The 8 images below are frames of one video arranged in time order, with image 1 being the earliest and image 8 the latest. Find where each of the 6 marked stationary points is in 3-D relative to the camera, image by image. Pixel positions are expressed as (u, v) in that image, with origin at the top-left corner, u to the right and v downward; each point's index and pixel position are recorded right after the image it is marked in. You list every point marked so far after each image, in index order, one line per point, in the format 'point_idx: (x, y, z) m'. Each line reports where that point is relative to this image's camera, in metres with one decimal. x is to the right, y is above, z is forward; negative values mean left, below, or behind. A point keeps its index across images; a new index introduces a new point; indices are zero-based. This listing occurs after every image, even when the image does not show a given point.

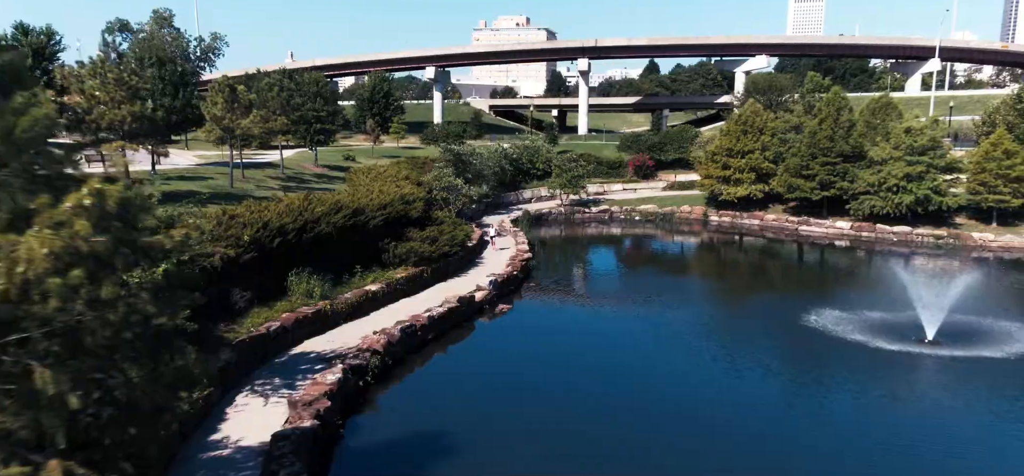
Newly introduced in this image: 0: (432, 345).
0: (-2.0, -2.7, +18.1) m
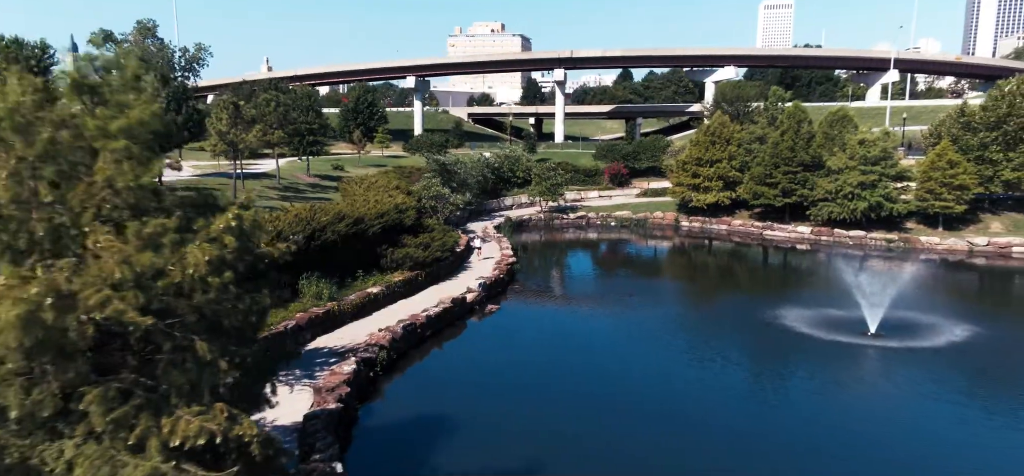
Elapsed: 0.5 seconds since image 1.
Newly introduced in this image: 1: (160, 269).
0: (-2.3, -2.9, +19.9) m
1: (-3.0, -0.2, +6.1) m
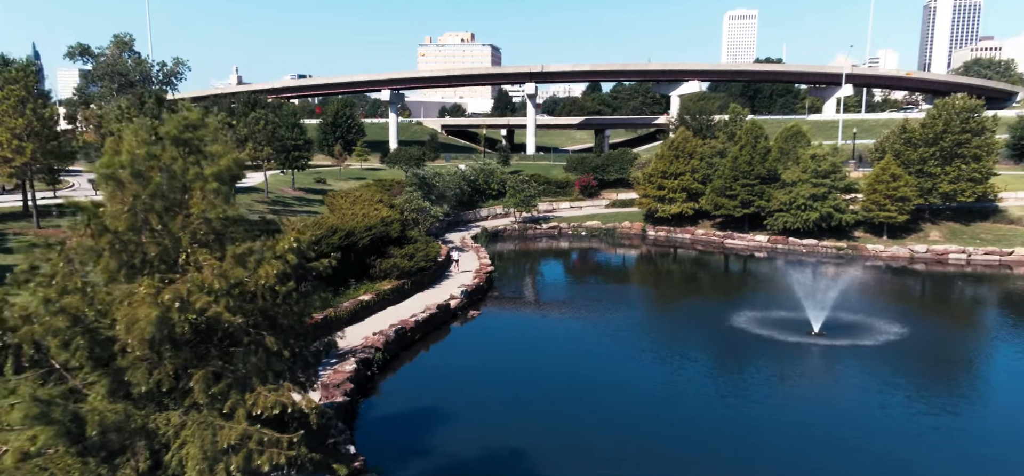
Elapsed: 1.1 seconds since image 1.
0: (-2.9, -3.2, +21.7) m
1: (-3.0, -0.4, +7.9) m
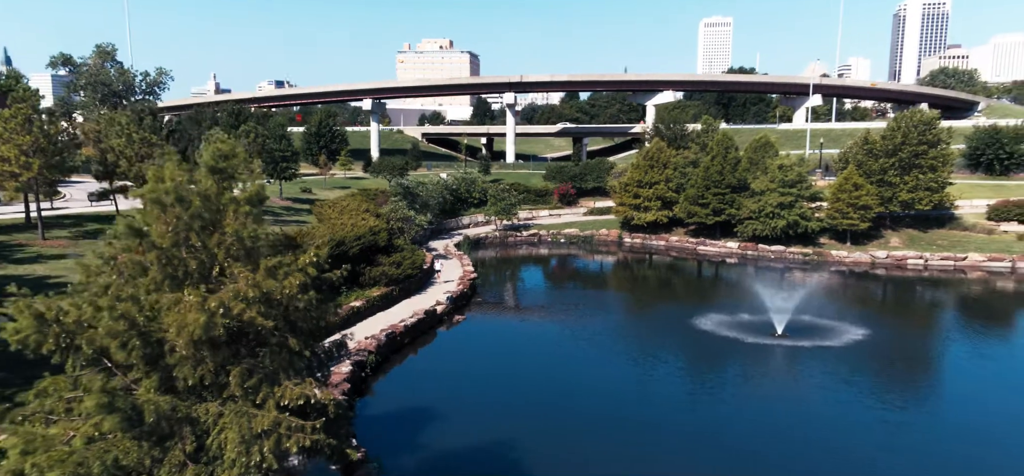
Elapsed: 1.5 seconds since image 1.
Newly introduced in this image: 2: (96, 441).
0: (-3.4, -3.5, +22.9) m
1: (-3.1, -0.6, +9.1) m
2: (-5.0, -2.4, +8.5) m
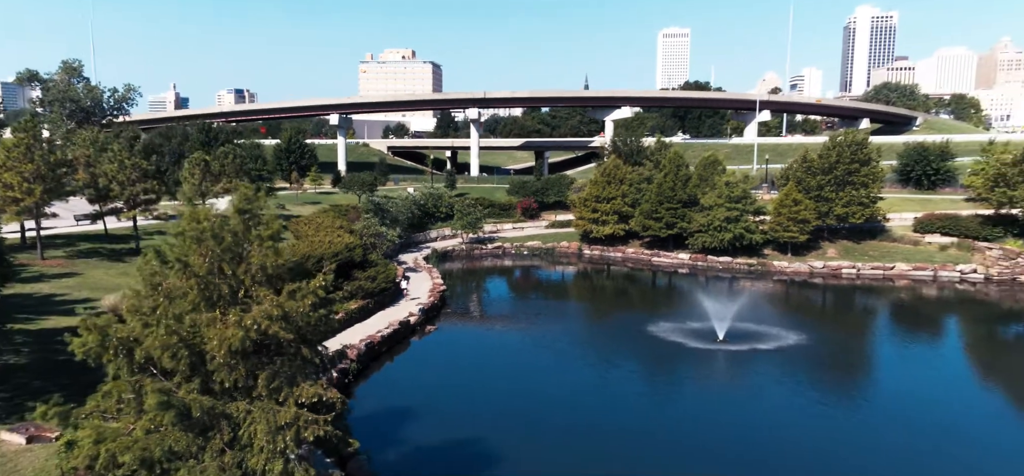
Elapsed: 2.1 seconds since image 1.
0: (-4.5, -4.1, +25.0) m
1: (-3.5, -1.1, +11.2) m
2: (-5.3, -2.9, +10.4) m
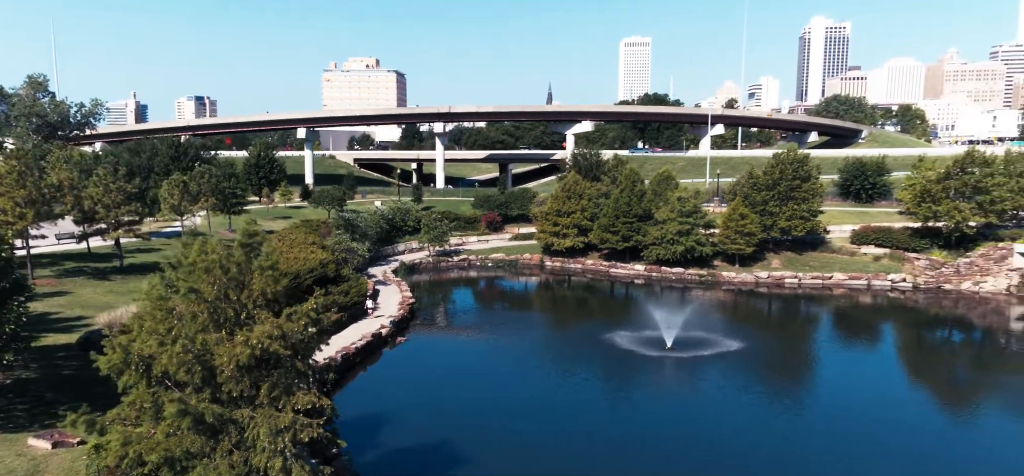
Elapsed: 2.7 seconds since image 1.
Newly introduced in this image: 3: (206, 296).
0: (-5.8, -4.8, +26.8) m
1: (-4.2, -1.6, +13.1) m
2: (-5.9, -3.4, +12.2) m
3: (-5.6, -1.1, +12.9) m
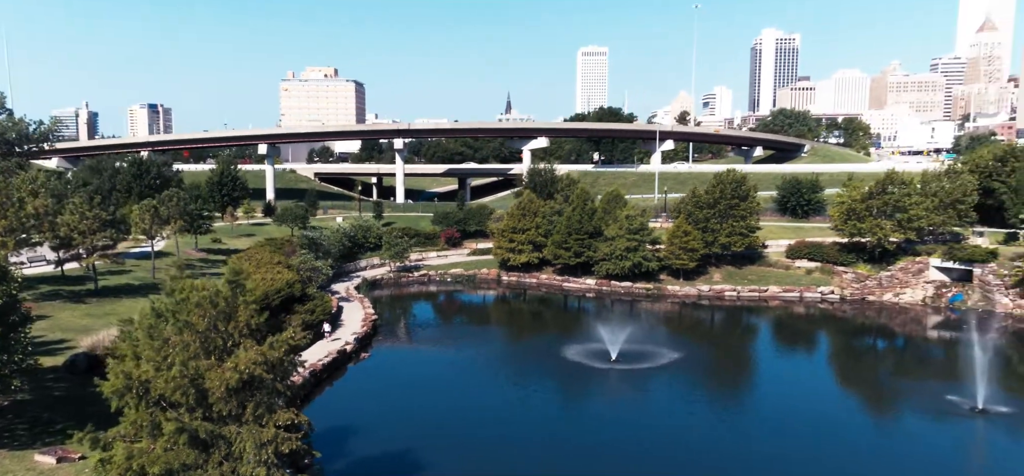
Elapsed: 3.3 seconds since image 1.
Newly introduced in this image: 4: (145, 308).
0: (-7.6, -5.8, +28.6) m
1: (-5.2, -2.4, +15.1) m
2: (-6.9, -4.2, +14.1) m
3: (-6.6, -1.9, +14.8) m
4: (-8.7, -1.7, +16.7) m
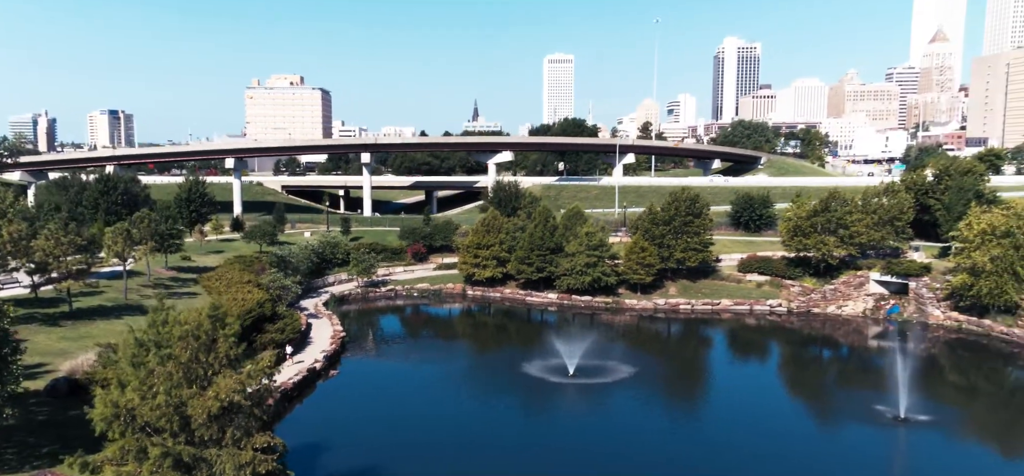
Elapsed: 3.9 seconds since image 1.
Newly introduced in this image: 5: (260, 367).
0: (-9.2, -6.8, +29.8) m
1: (-6.2, -3.3, +16.5) m
2: (-7.8, -5.1, +15.4) m
3: (-7.6, -2.8, +16.2) m
4: (-9.8, -2.6, +17.9) m
5: (-6.1, -3.1, +17.3) m
